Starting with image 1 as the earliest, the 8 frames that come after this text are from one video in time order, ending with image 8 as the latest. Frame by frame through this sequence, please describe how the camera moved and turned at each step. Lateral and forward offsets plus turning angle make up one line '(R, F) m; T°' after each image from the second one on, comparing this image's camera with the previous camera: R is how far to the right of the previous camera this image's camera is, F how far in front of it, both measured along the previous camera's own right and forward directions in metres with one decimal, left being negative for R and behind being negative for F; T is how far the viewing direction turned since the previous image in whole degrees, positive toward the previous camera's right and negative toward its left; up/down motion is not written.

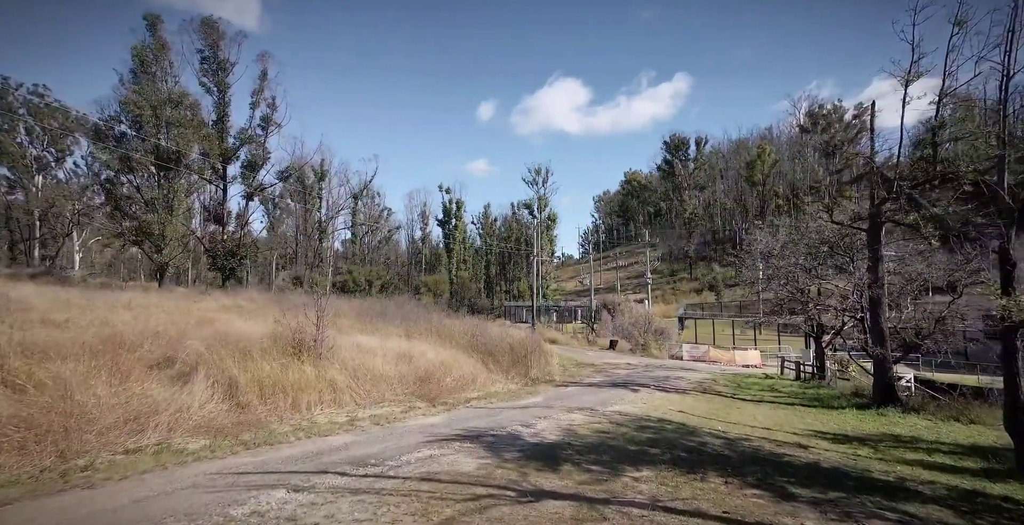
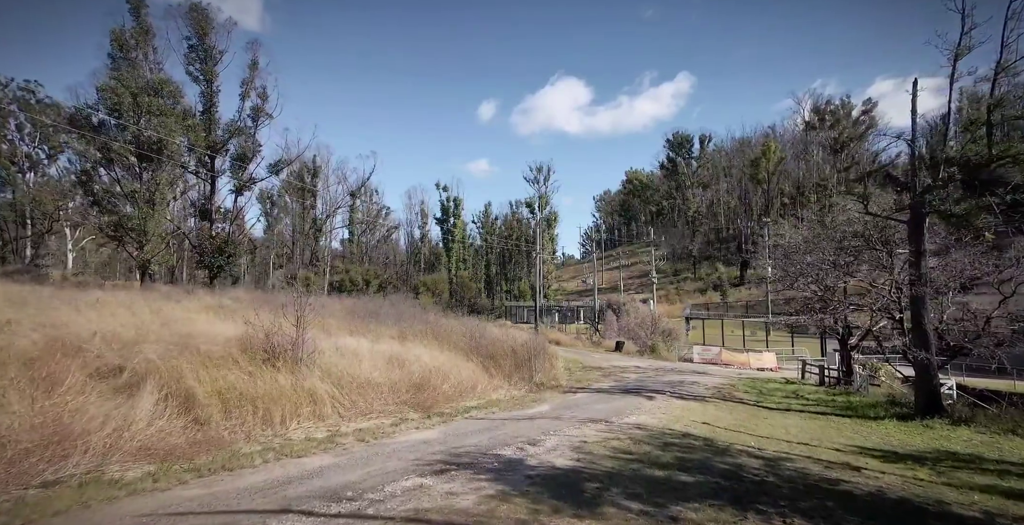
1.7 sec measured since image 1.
(-0.1, +1.5) m; 0°
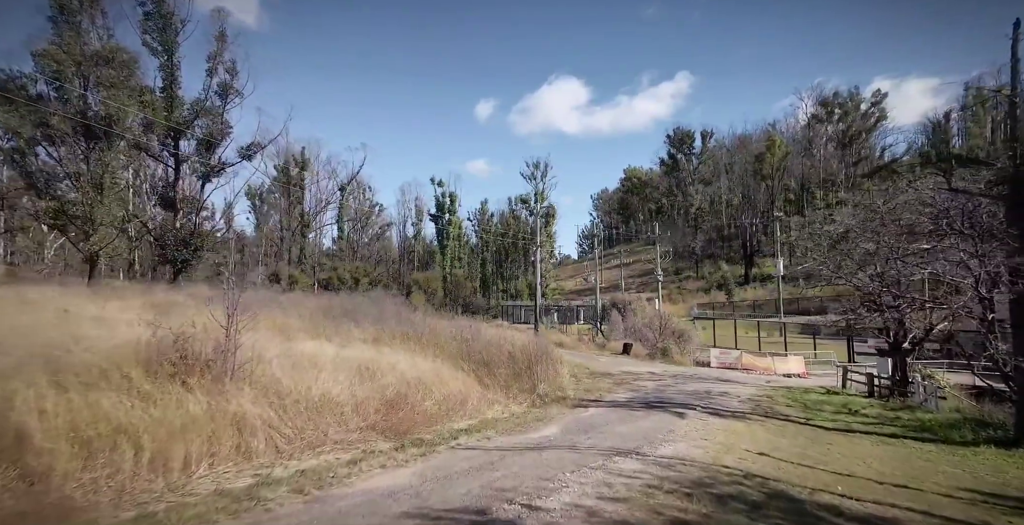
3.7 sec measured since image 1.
(-0.1, +3.0) m; 0°
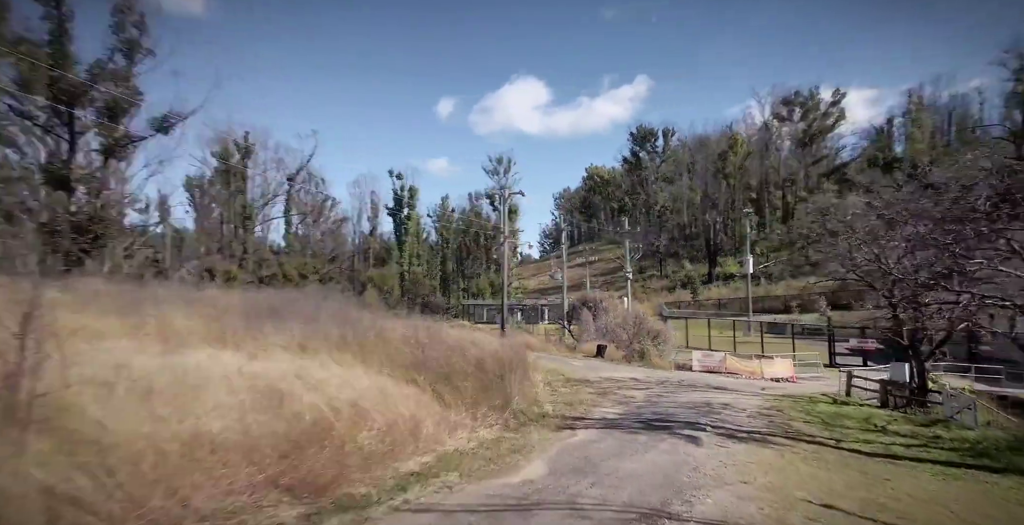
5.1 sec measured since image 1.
(-0.1, +3.1) m; +4°
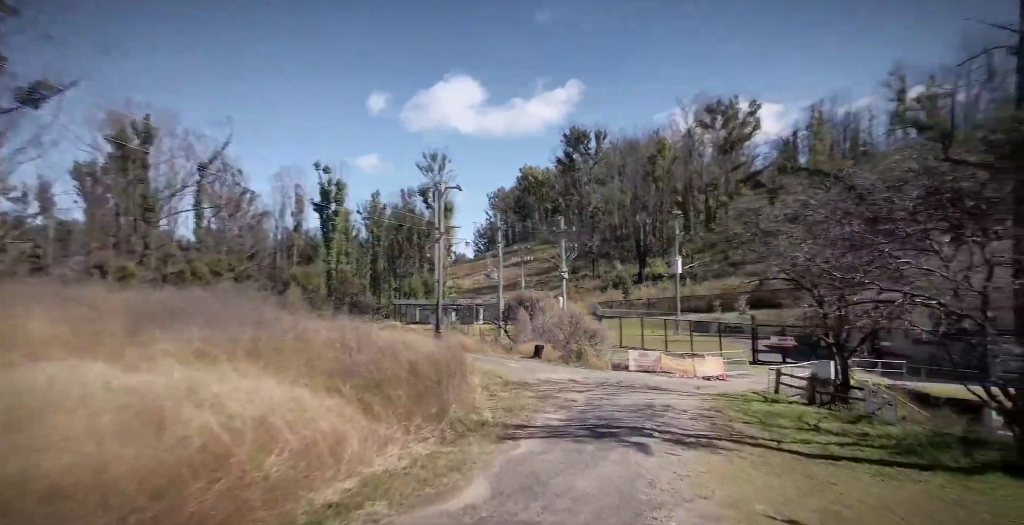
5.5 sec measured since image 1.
(-0.1, +0.9) m; +6°
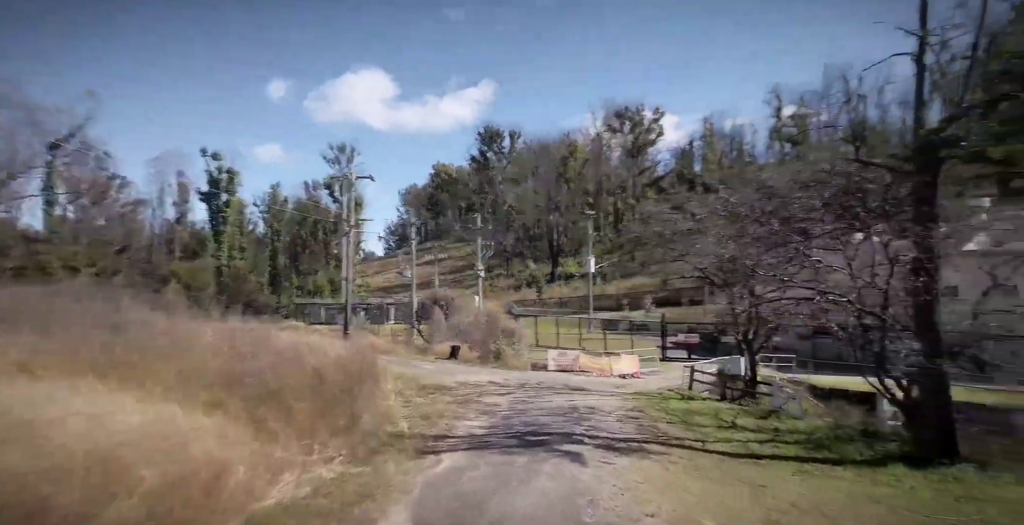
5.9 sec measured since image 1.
(-0.1, +1.1) m; +8°
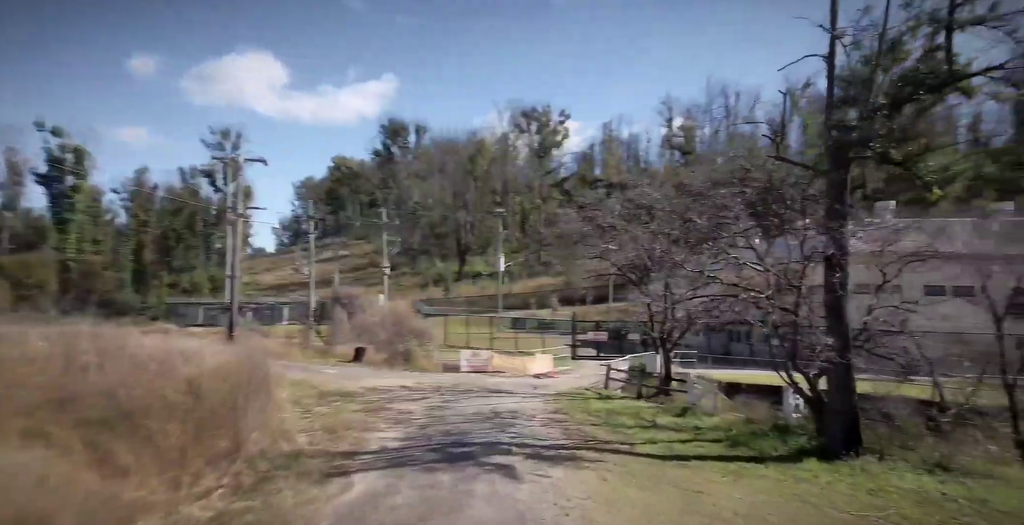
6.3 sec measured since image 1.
(-0.3, +1.4) m; +8°
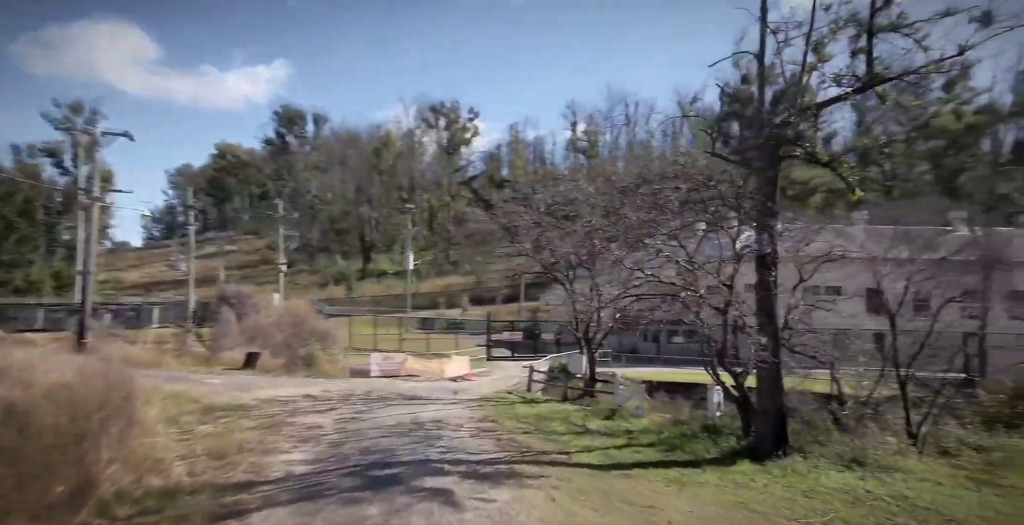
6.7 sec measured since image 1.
(-0.5, +1.6) m; +8°
